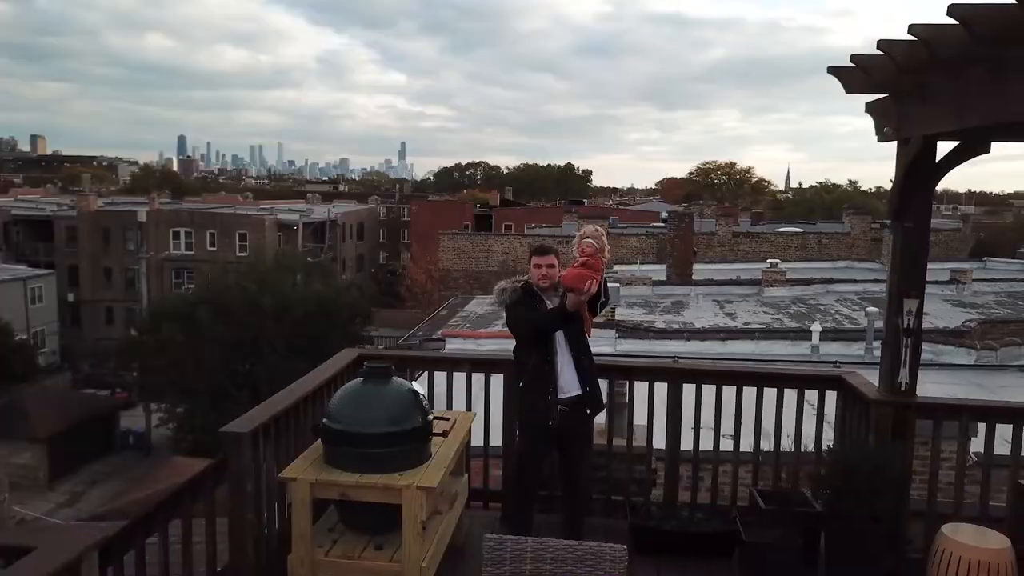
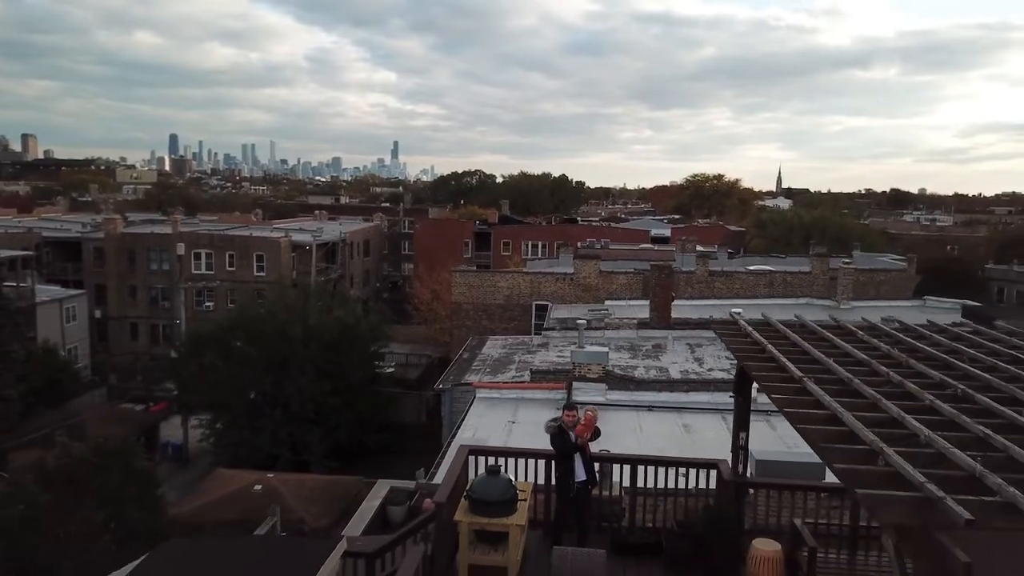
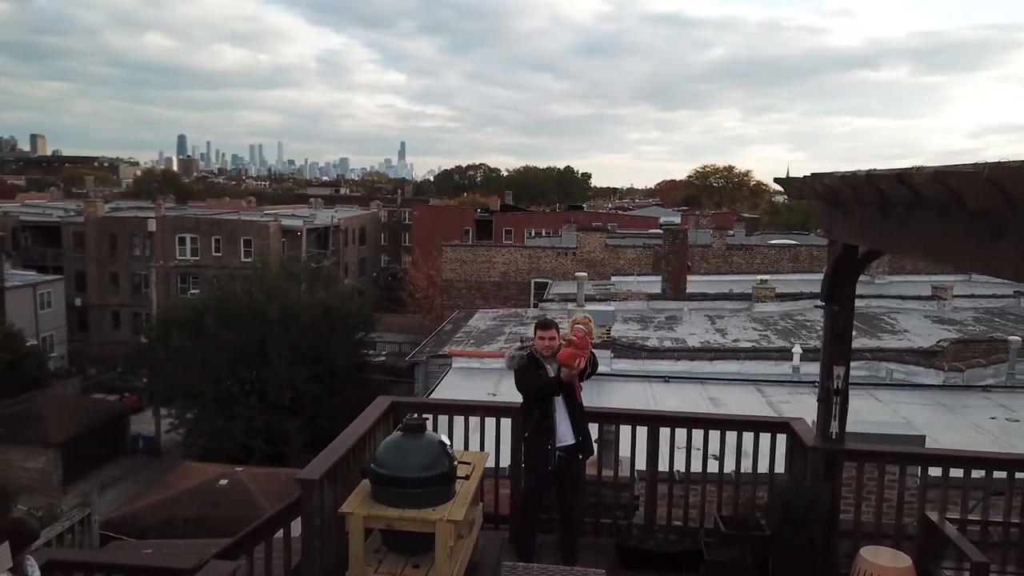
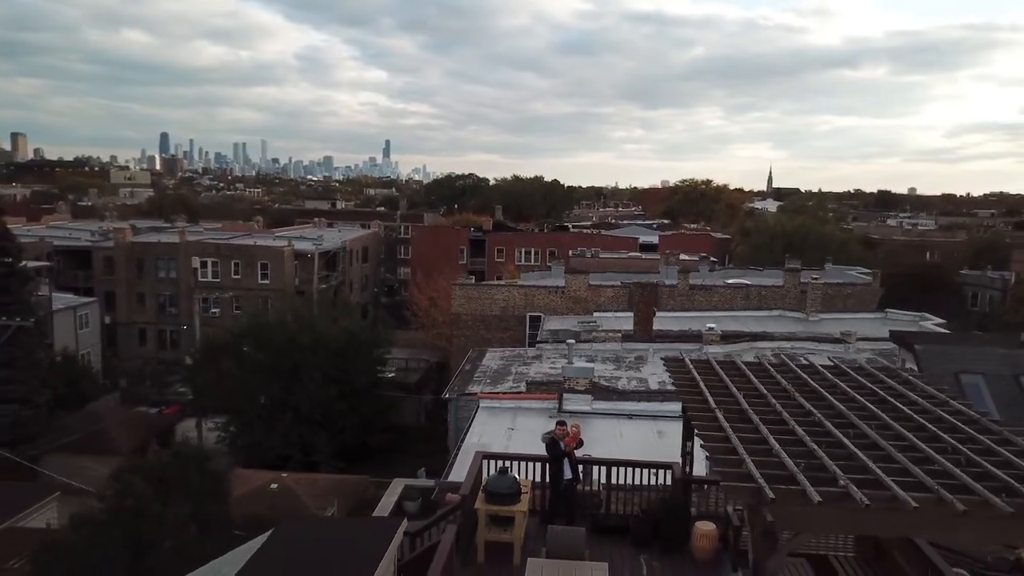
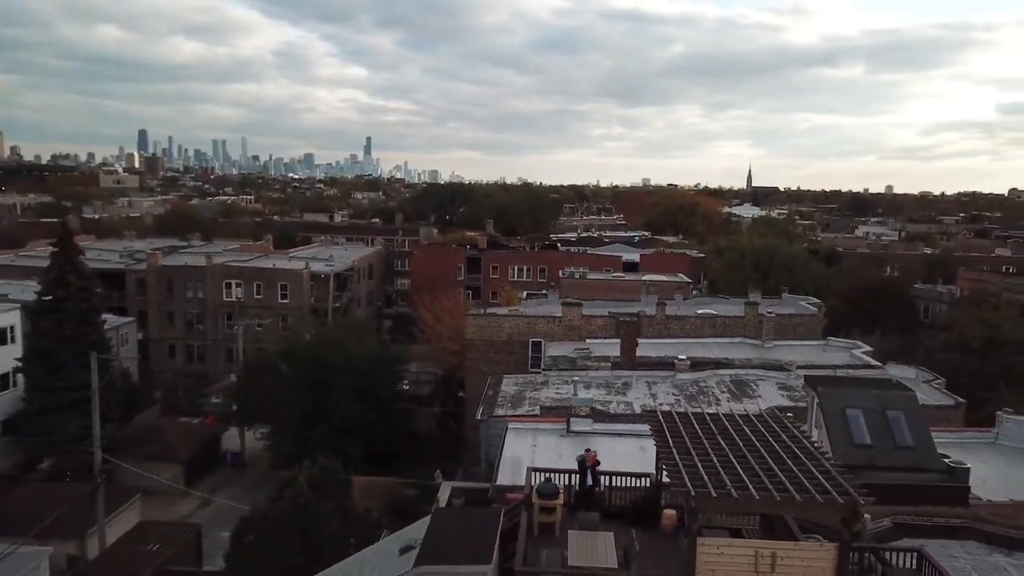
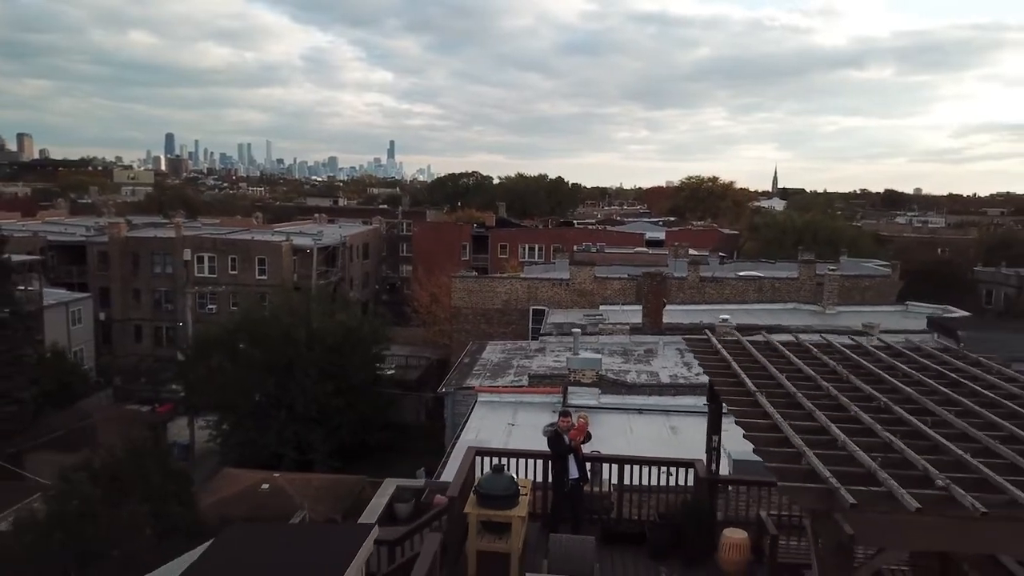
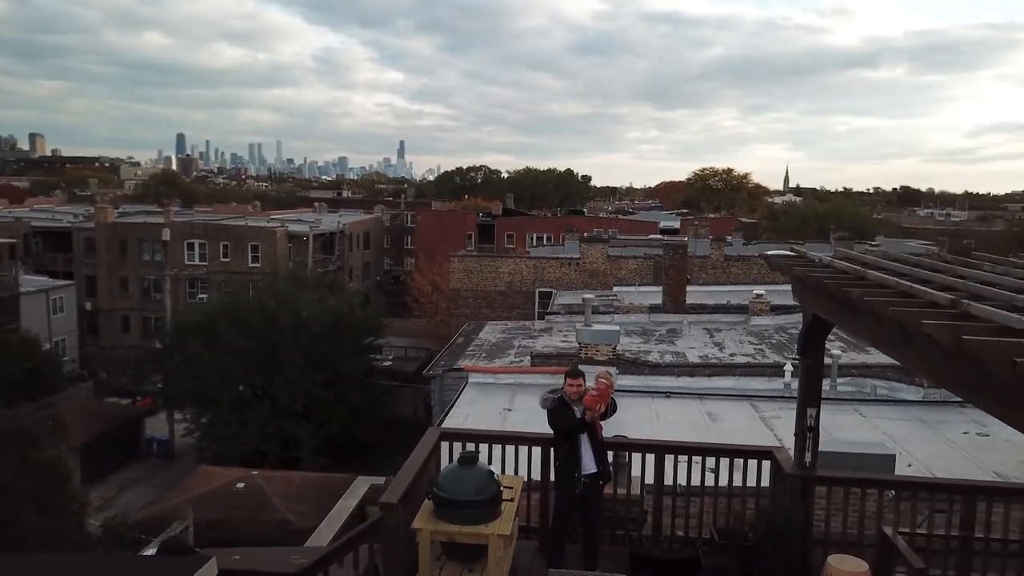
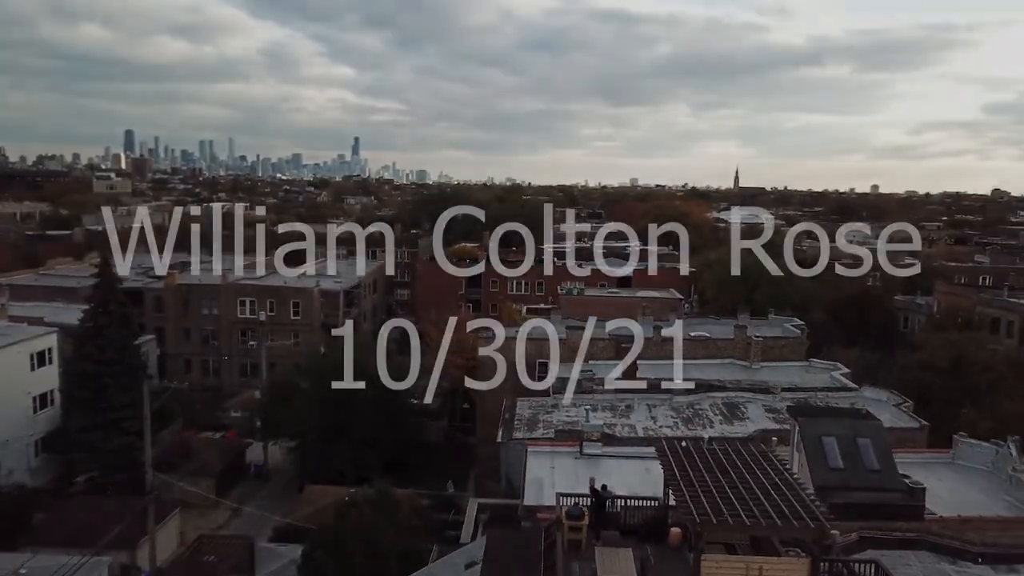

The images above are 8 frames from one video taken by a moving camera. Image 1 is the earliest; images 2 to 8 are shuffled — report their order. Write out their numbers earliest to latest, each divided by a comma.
3, 7, 2, 6, 4, 5, 8
